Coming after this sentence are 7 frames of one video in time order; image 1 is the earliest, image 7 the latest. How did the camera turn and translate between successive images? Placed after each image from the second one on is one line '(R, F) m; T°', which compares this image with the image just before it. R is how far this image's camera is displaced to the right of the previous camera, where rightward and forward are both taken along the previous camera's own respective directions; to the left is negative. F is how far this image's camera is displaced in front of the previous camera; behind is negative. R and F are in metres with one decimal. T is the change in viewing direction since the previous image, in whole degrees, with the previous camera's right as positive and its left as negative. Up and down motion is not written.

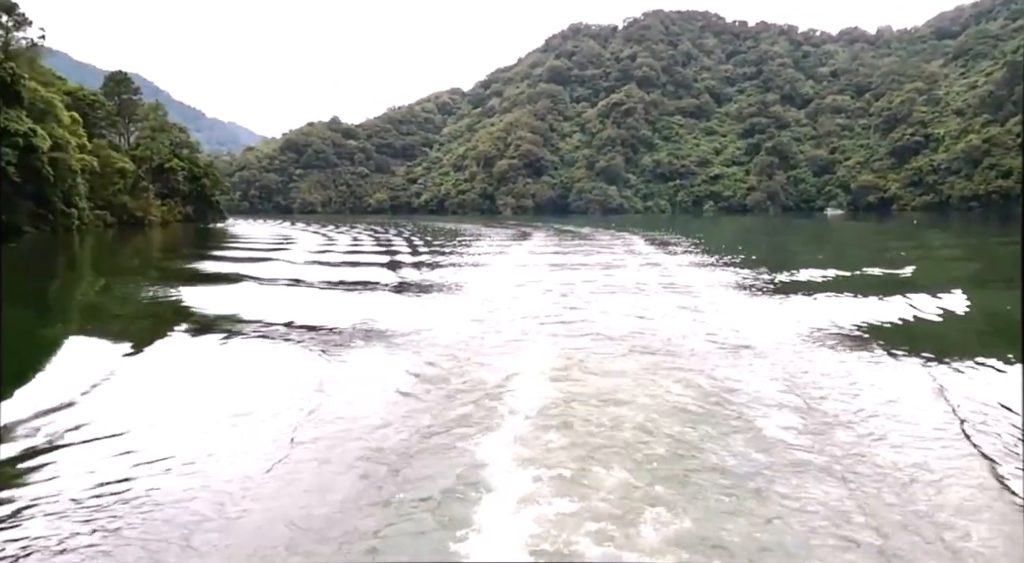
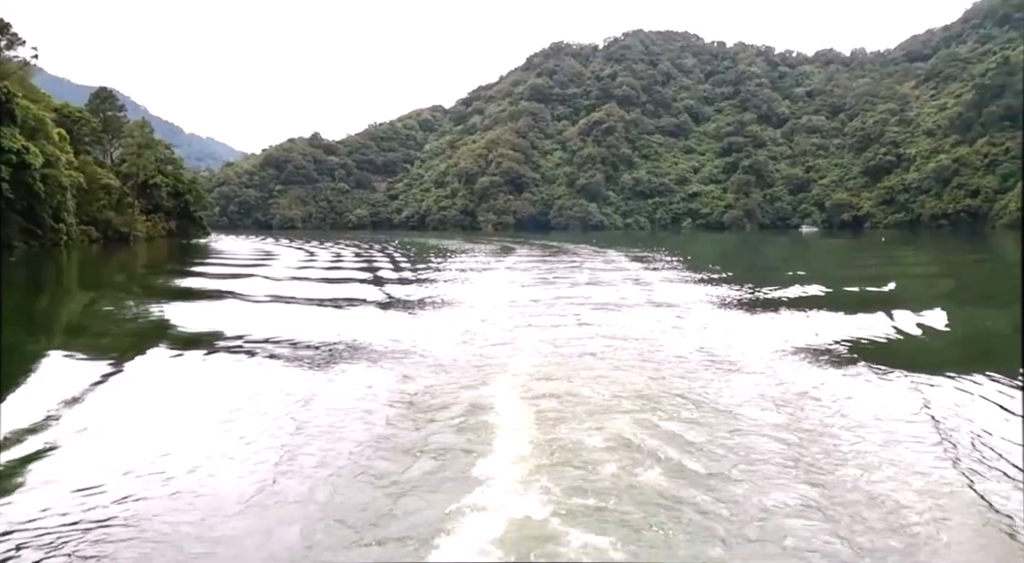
(-0.2, +0.1) m; +2°
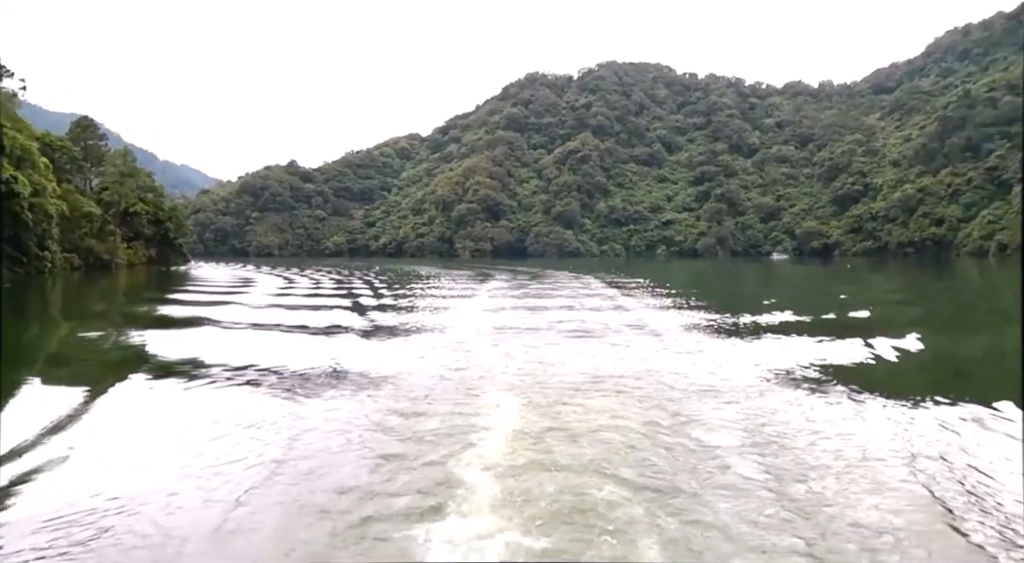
(-0.4, +0.1) m; +3°
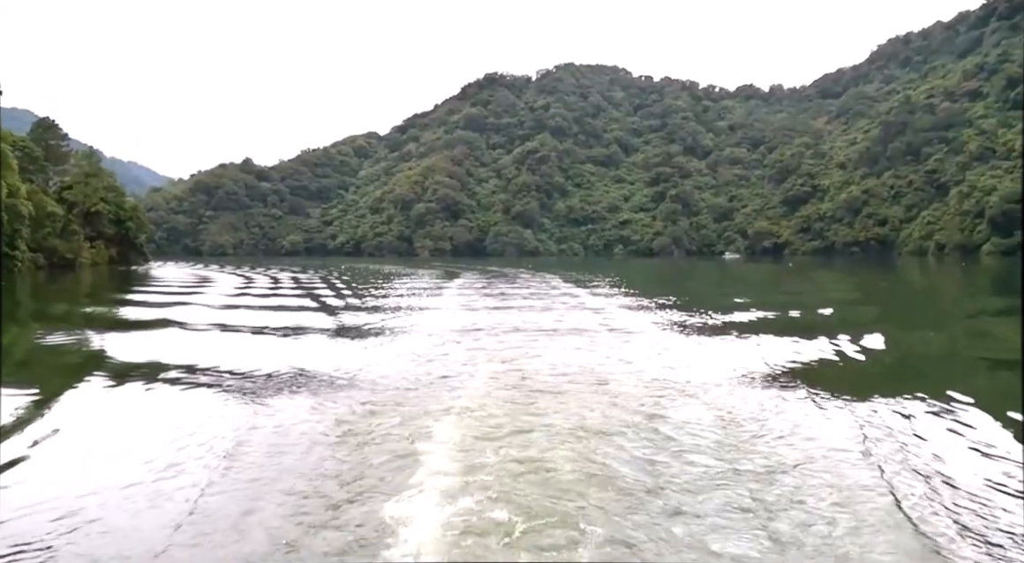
(-0.5, -0.1) m; +4°
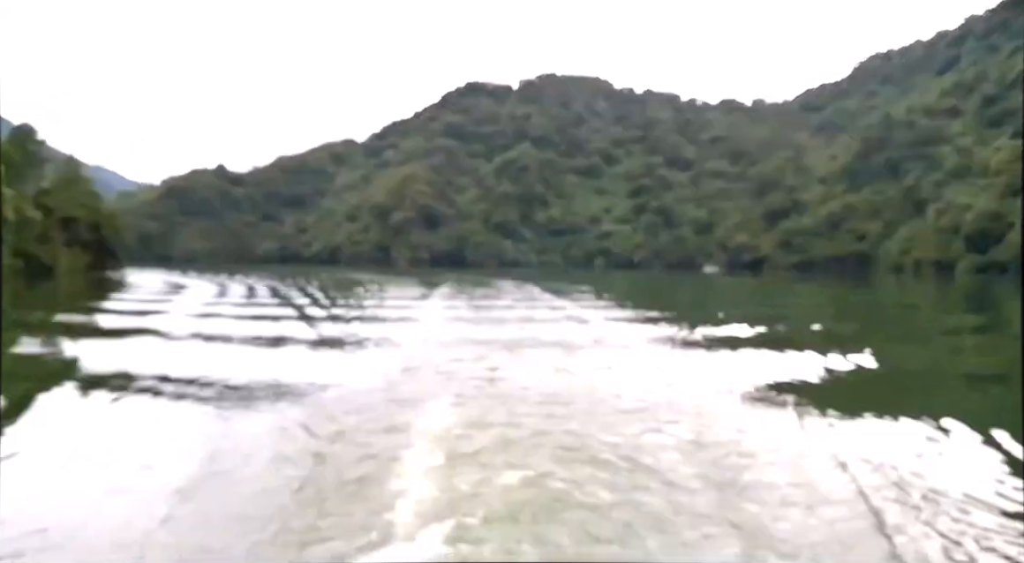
(-0.7, +0.6) m; +3°
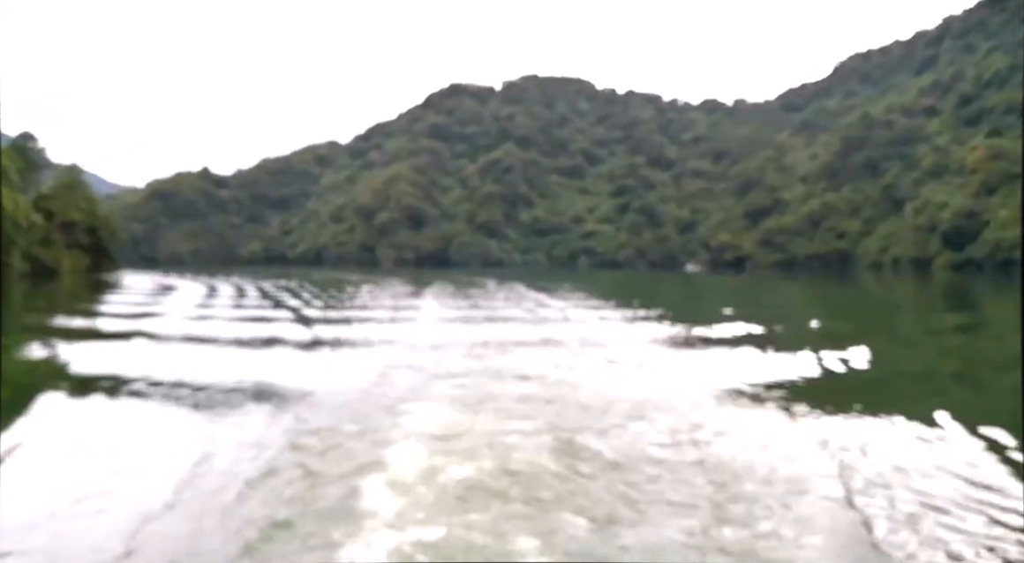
(-0.4, -0.1) m; +2°
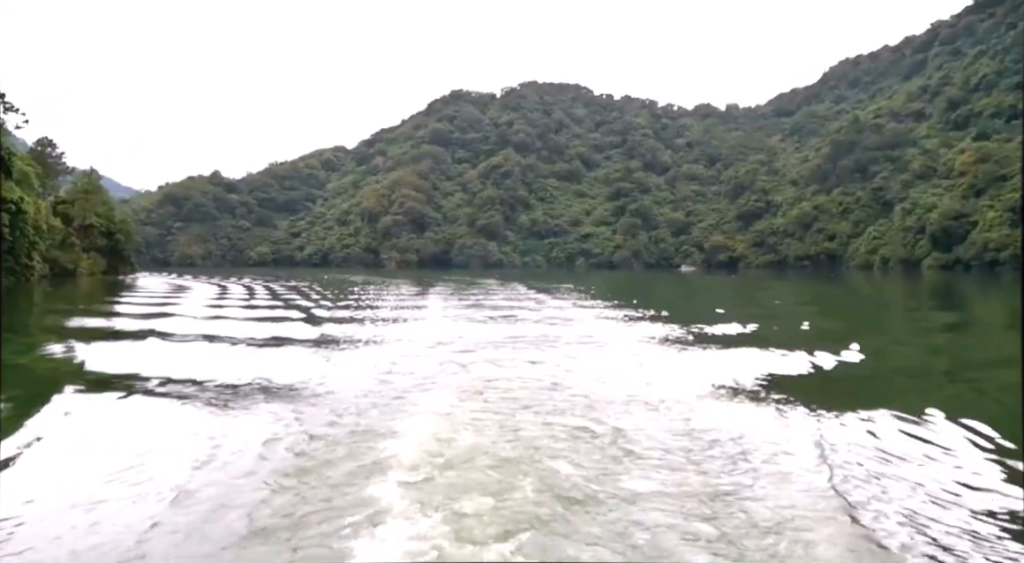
(+0.2, -1.3) m; 0°
